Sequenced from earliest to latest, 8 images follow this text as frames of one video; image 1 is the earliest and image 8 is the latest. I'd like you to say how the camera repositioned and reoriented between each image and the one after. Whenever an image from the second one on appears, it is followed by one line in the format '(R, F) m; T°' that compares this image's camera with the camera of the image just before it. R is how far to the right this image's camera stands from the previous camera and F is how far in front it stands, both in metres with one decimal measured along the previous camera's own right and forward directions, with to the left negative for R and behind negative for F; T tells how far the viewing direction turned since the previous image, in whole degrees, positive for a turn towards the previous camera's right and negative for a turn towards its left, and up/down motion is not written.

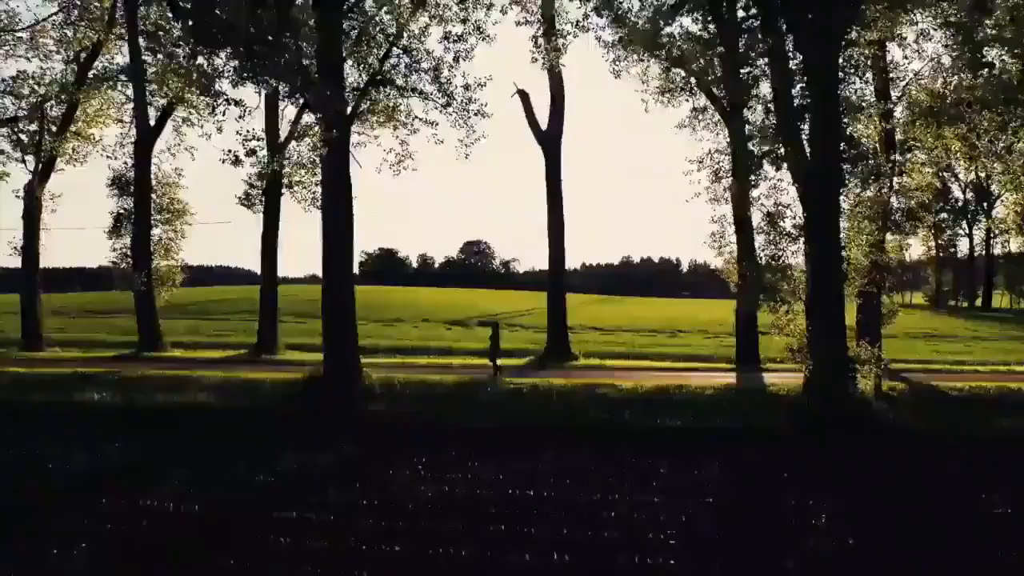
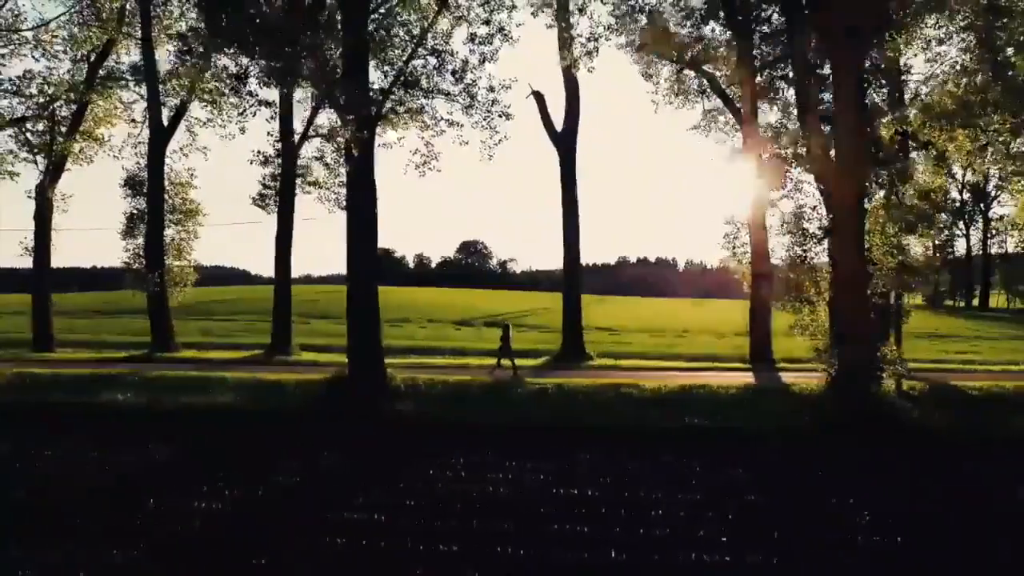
(-0.7, -0.1) m; +1°
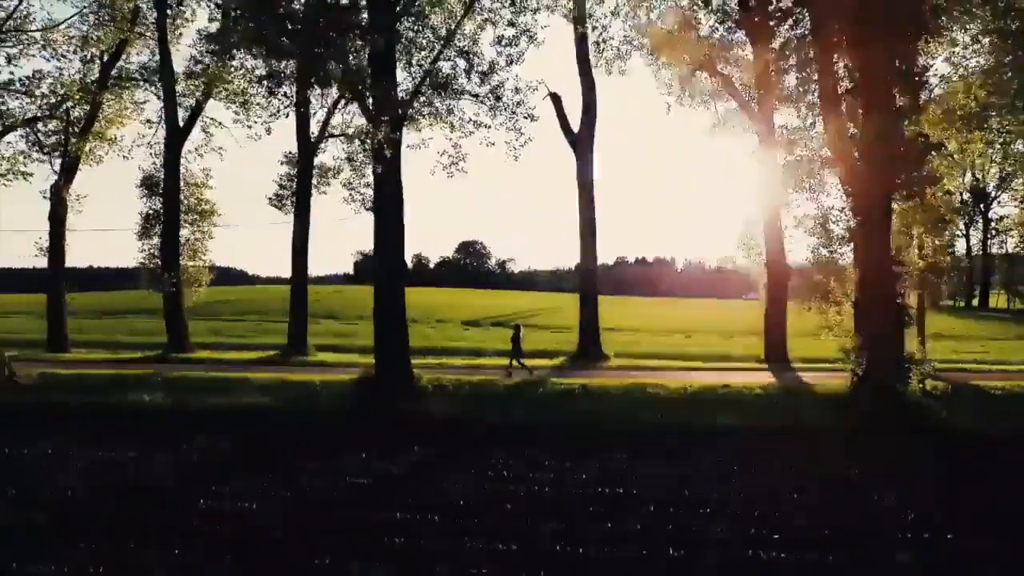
(-0.7, -0.1) m; +1°
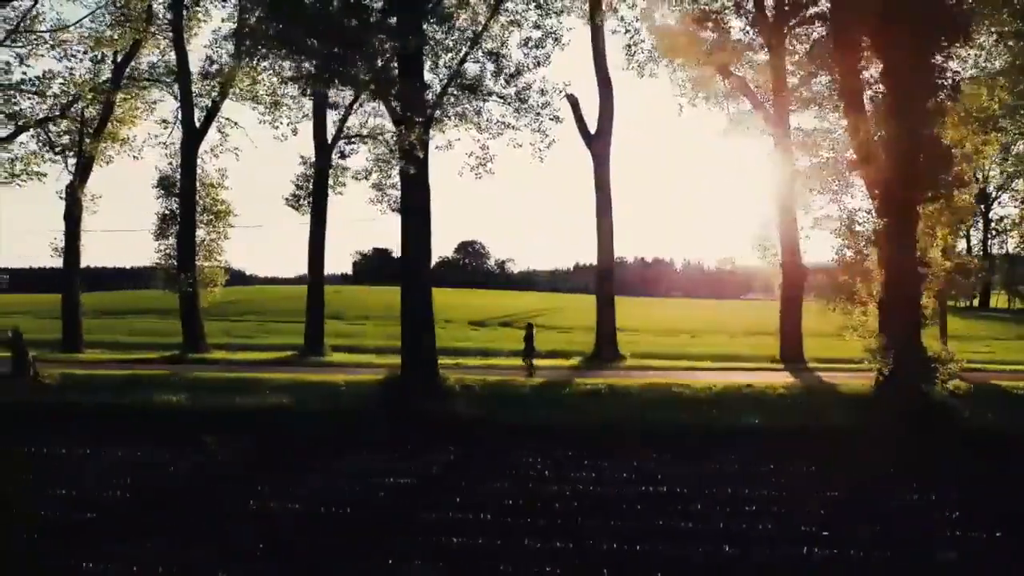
(-0.7, -0.1) m; +1°
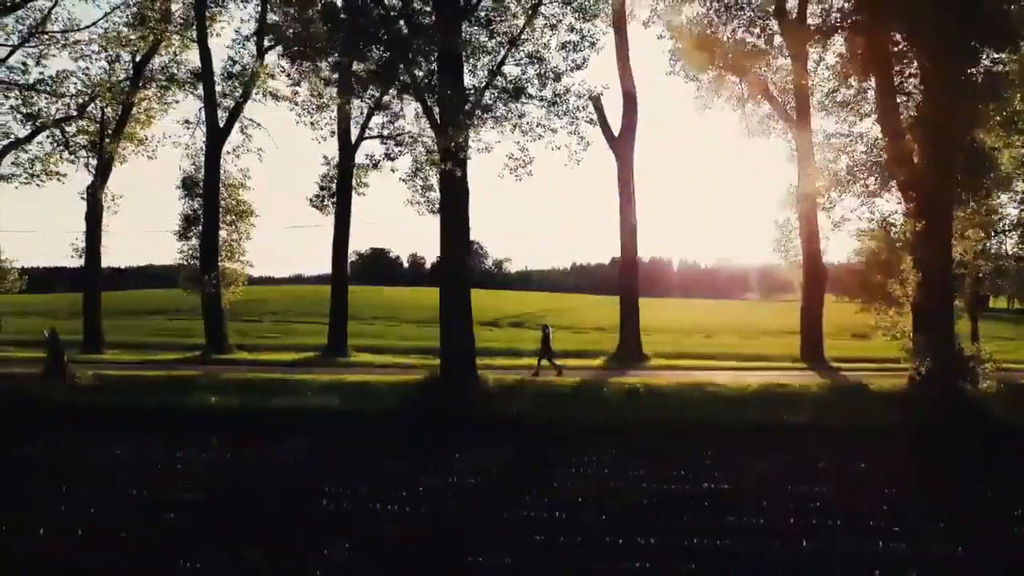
(-1.1, -0.1) m; +1°
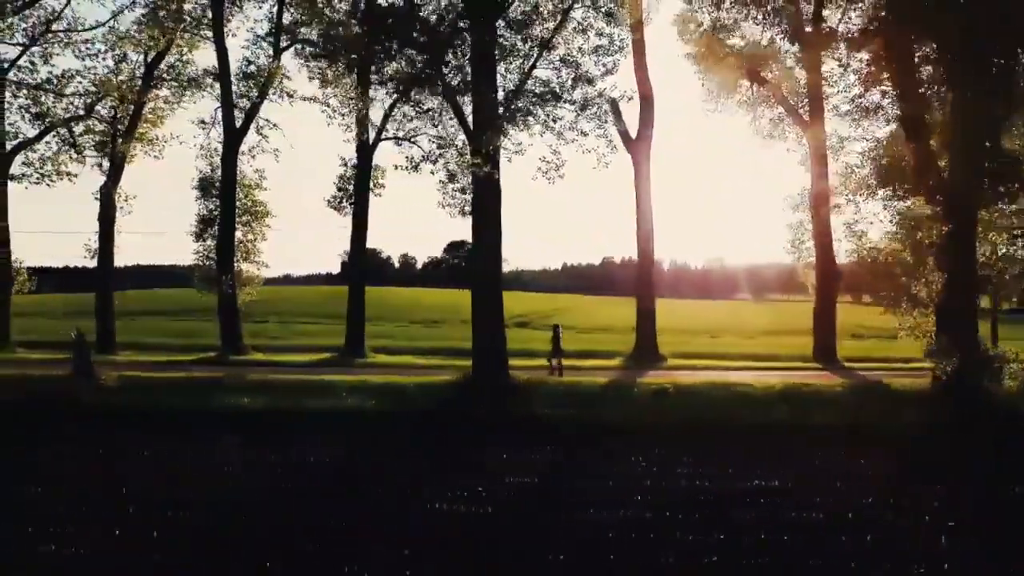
(-1.1, -0.1) m; +2°
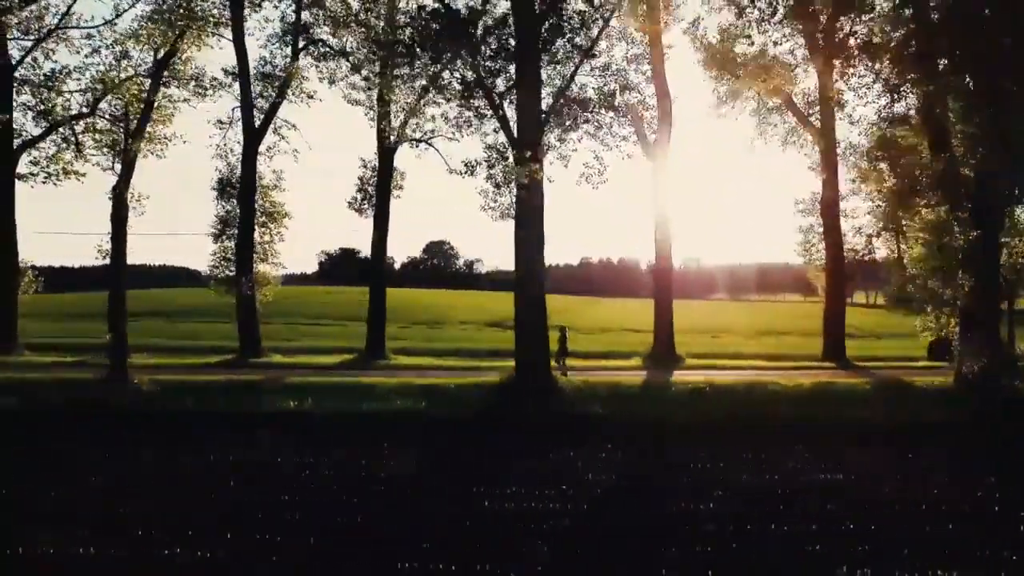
(-1.7, -0.2) m; +3°
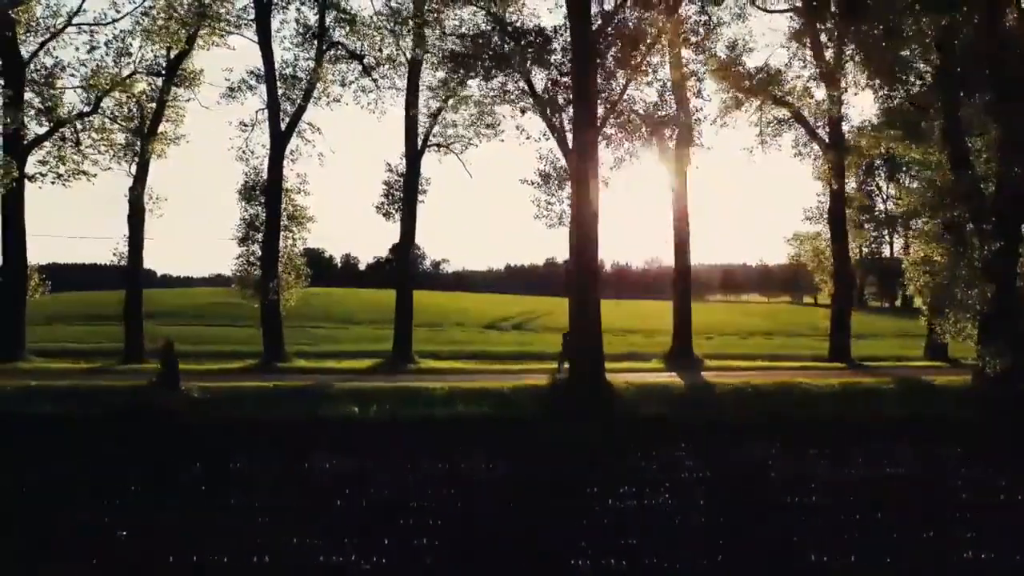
(-2.5, -0.2) m; +5°
